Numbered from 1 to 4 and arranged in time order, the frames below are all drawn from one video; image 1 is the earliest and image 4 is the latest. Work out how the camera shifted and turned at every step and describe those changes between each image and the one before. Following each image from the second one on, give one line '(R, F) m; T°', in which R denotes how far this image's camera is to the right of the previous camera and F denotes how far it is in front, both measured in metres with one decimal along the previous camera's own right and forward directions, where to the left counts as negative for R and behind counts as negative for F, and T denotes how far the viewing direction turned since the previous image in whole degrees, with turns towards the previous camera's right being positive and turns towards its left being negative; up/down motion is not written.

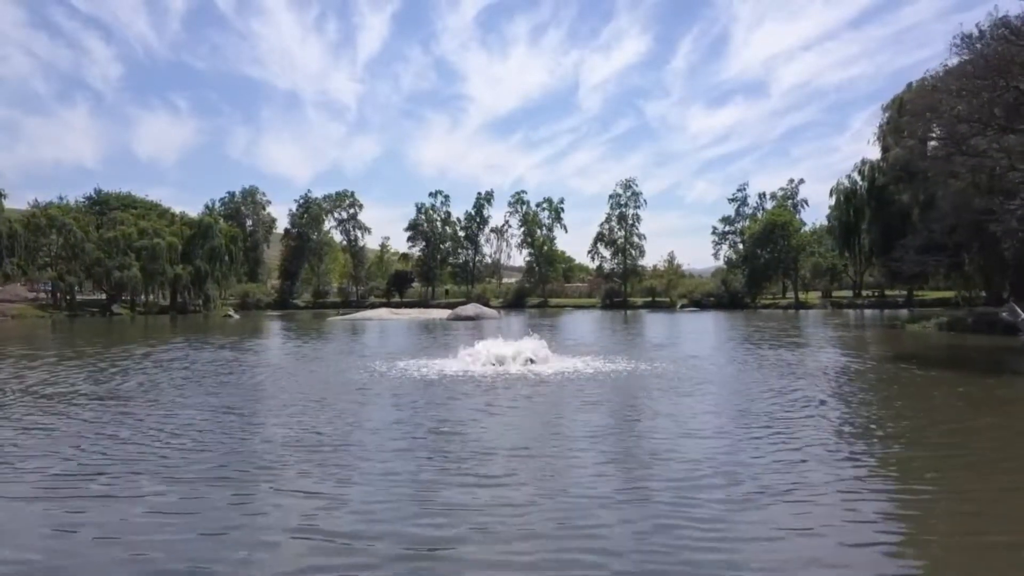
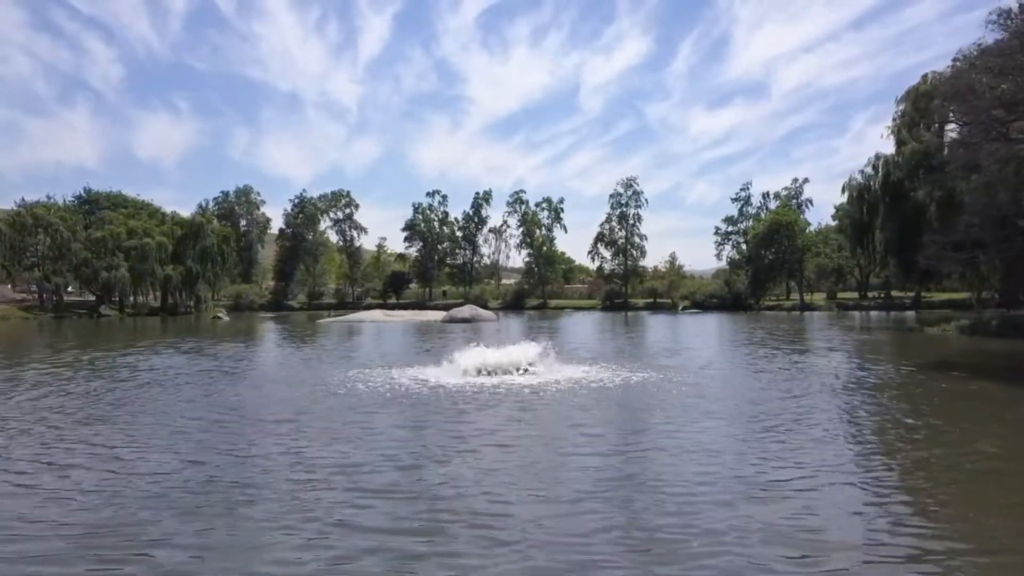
(+0.2, +1.7) m; 0°
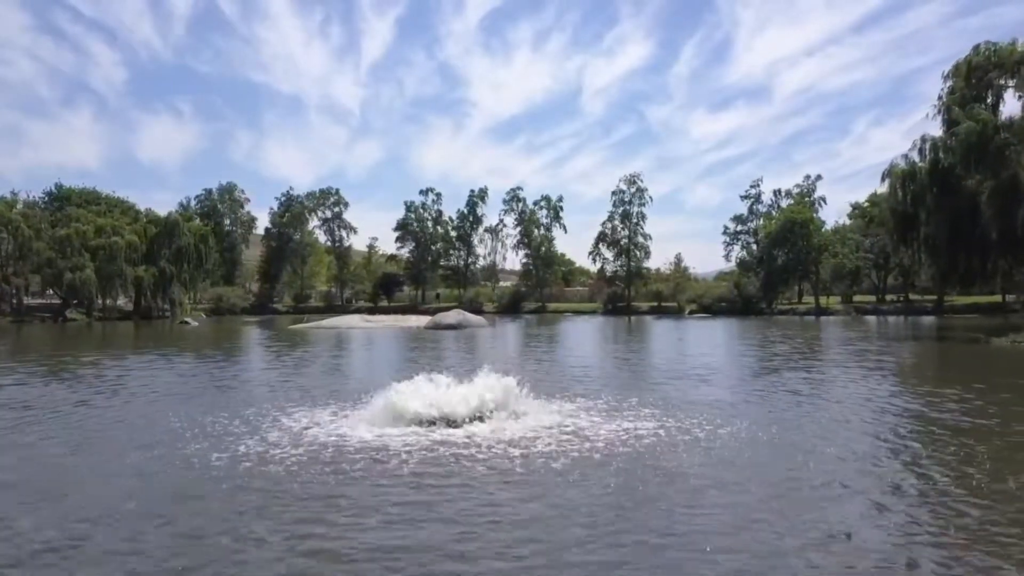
(+0.6, +4.7) m; 0°
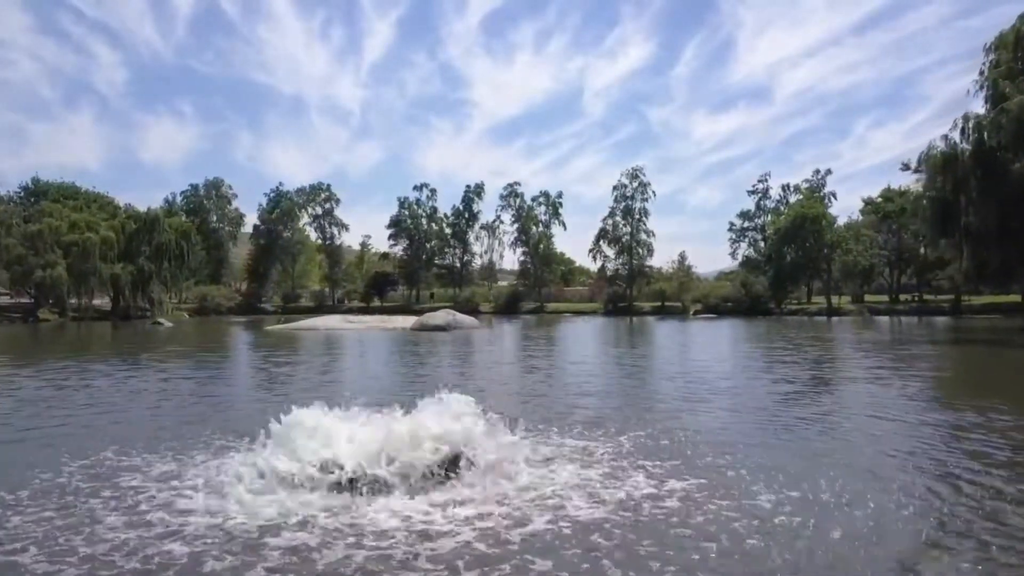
(+0.4, +3.3) m; 0°
